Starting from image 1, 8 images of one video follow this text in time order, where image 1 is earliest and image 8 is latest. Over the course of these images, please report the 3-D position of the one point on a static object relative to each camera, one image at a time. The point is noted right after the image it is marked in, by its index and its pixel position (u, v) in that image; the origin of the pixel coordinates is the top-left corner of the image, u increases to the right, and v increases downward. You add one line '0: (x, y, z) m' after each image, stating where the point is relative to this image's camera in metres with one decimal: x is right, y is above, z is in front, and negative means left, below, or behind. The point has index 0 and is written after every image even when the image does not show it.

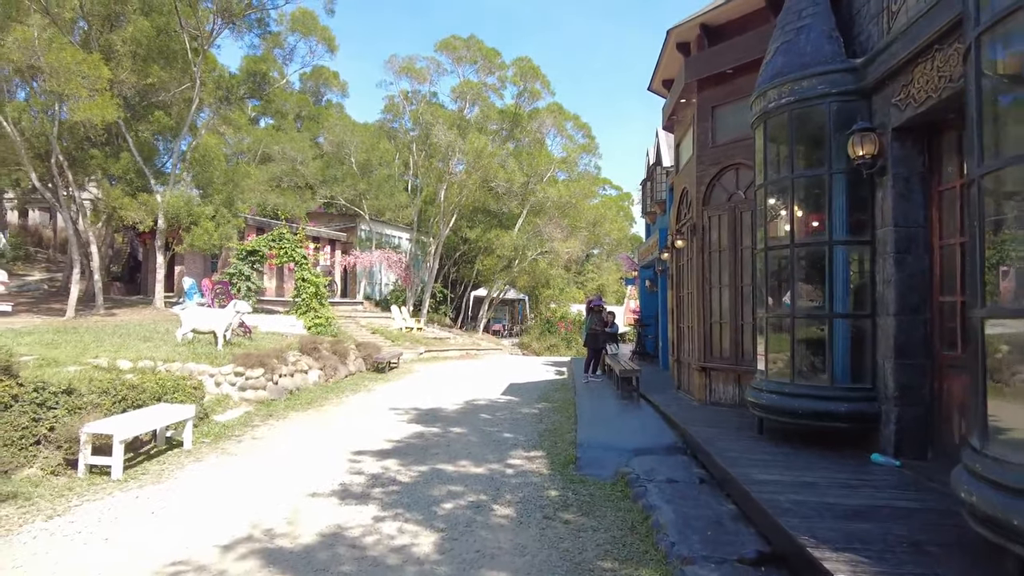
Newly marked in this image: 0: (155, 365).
0: (-5.4, -1.2, +10.0) m
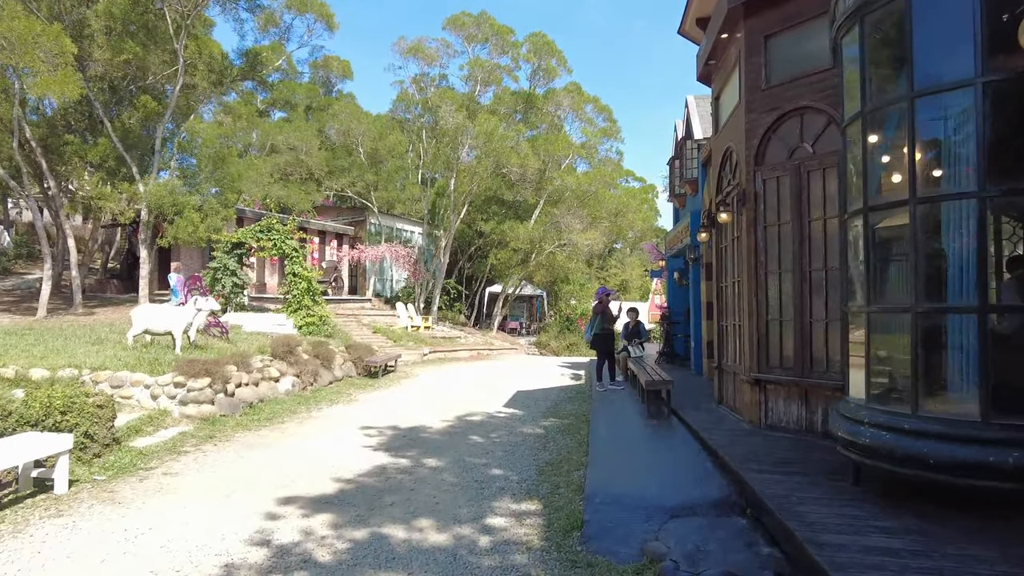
0: (-5.4, -1.1, +8.3) m
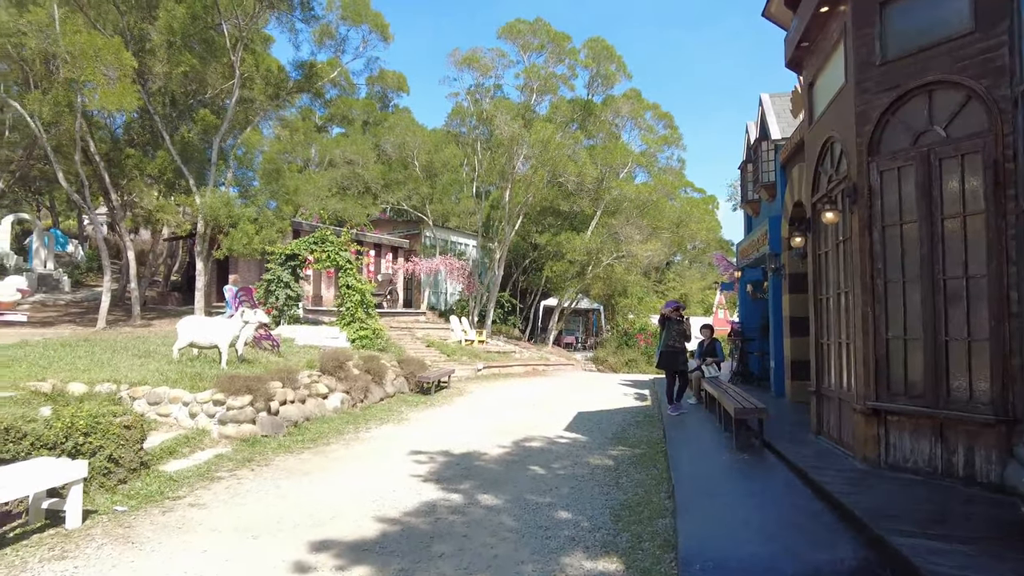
0: (-4.7, -1.2, +7.8) m
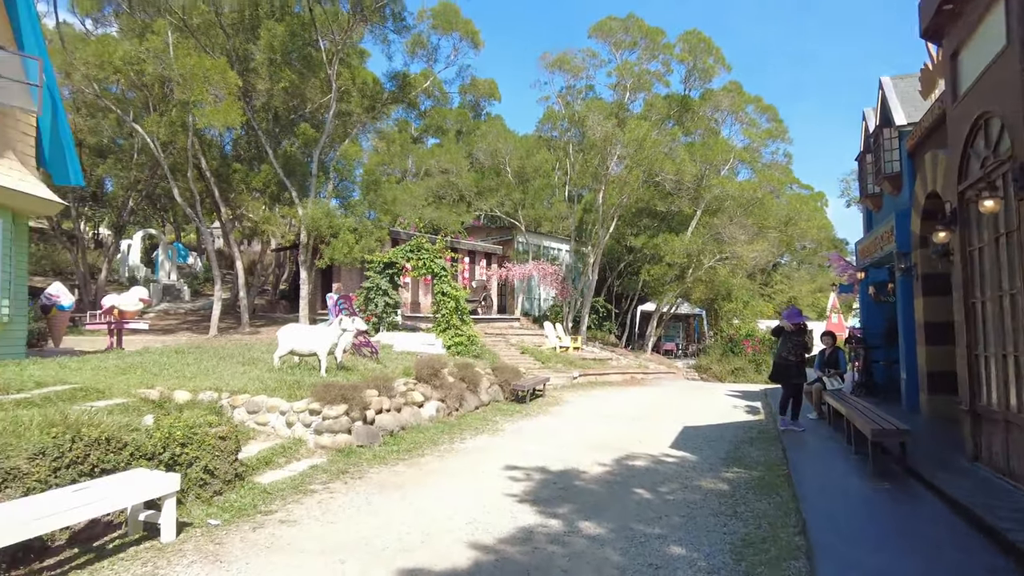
0: (-3.5, -1.3, +7.9) m
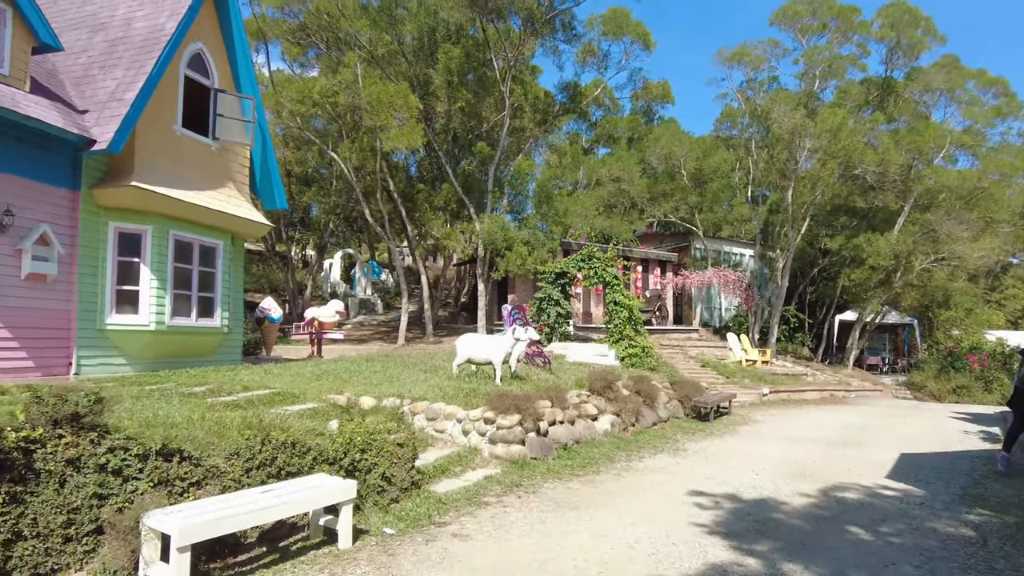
0: (-1.4, -1.5, +8.1) m
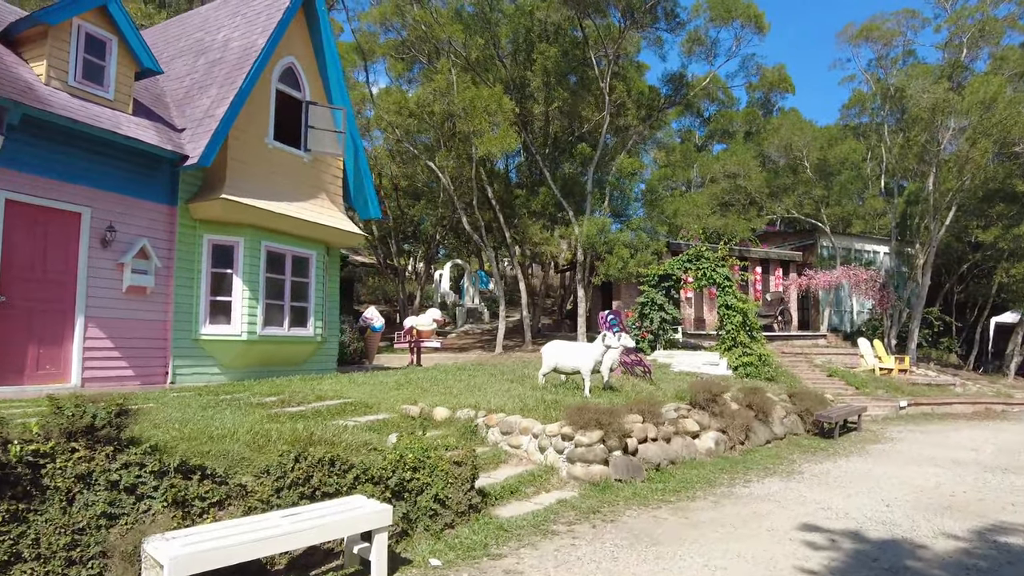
0: (-0.5, -1.5, +7.6) m
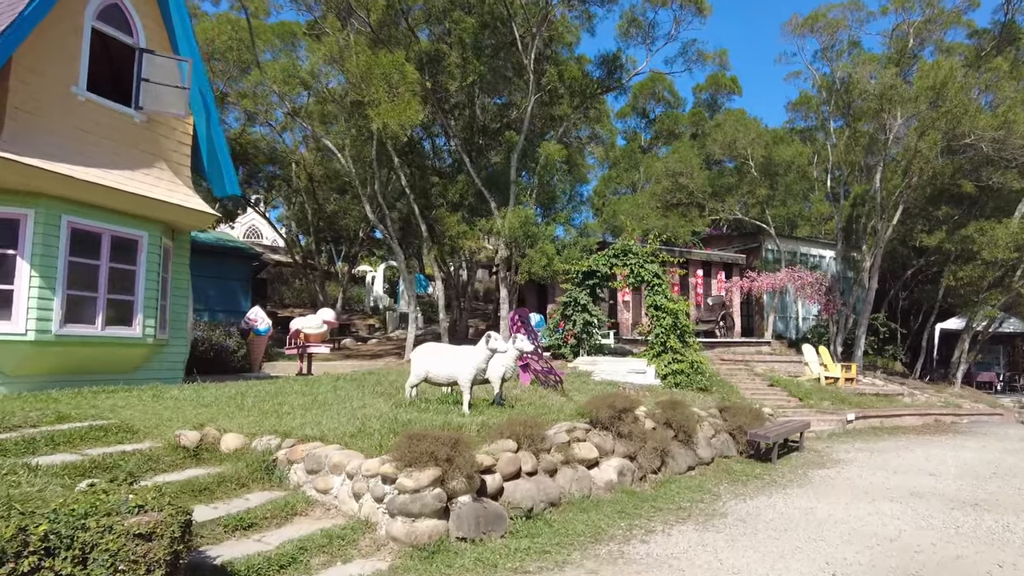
0: (-2.0, -1.3, +5.5) m
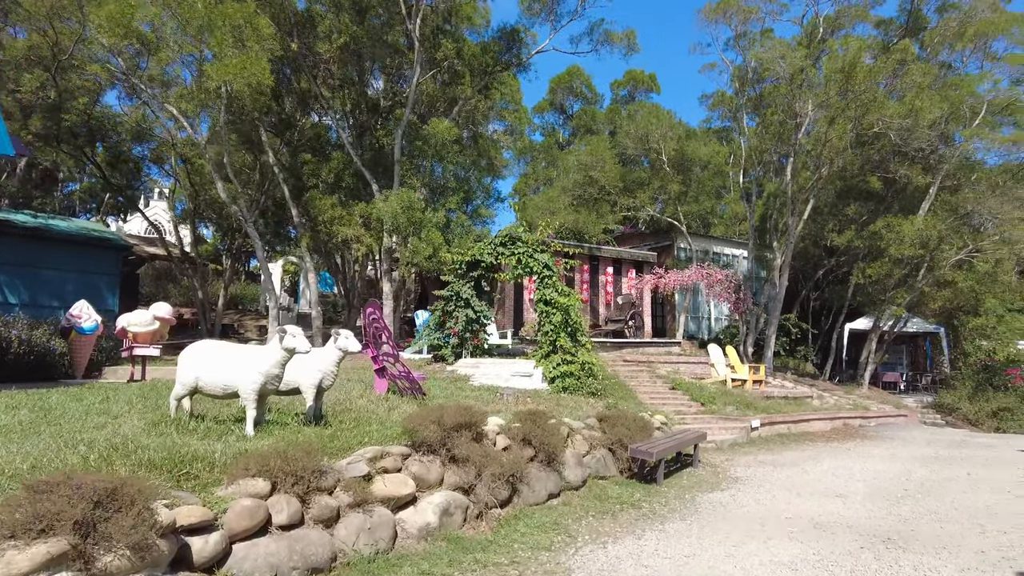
0: (-3.4, -1.1, +3.5) m
